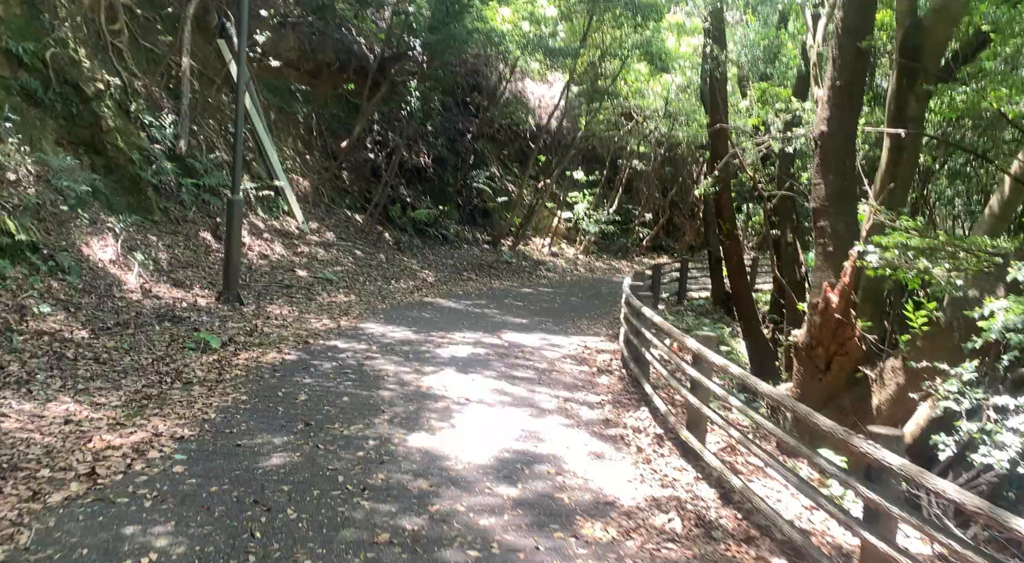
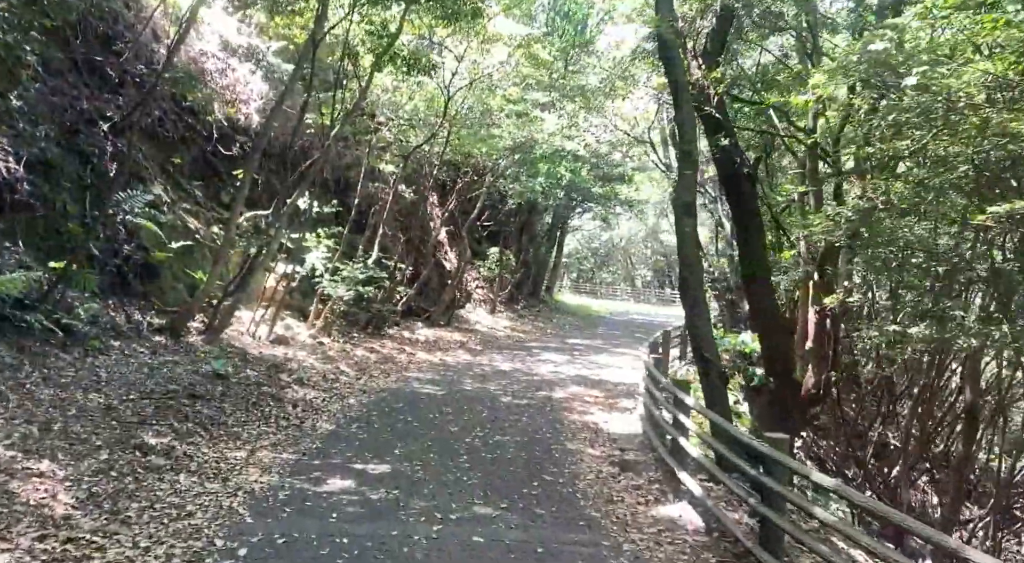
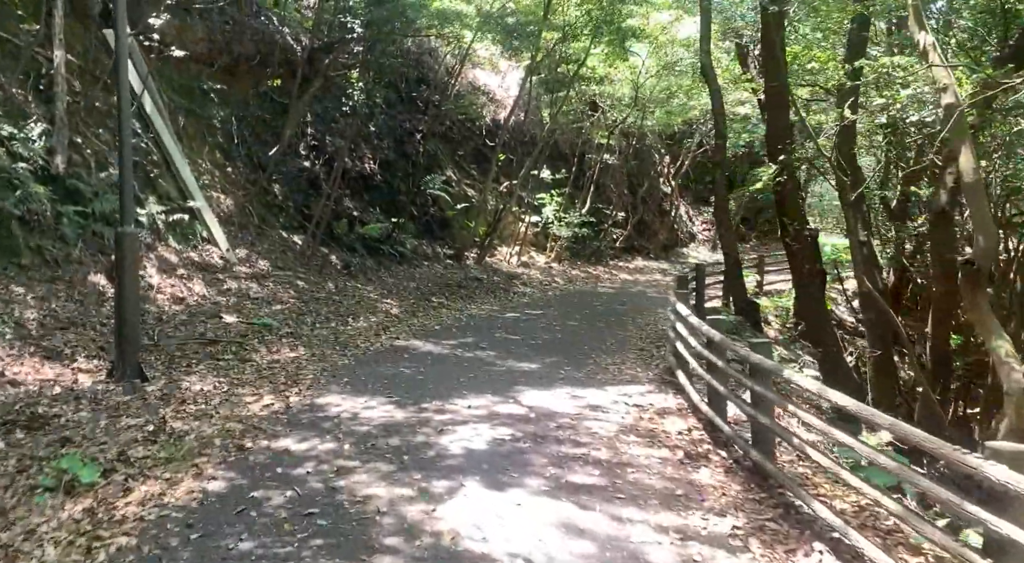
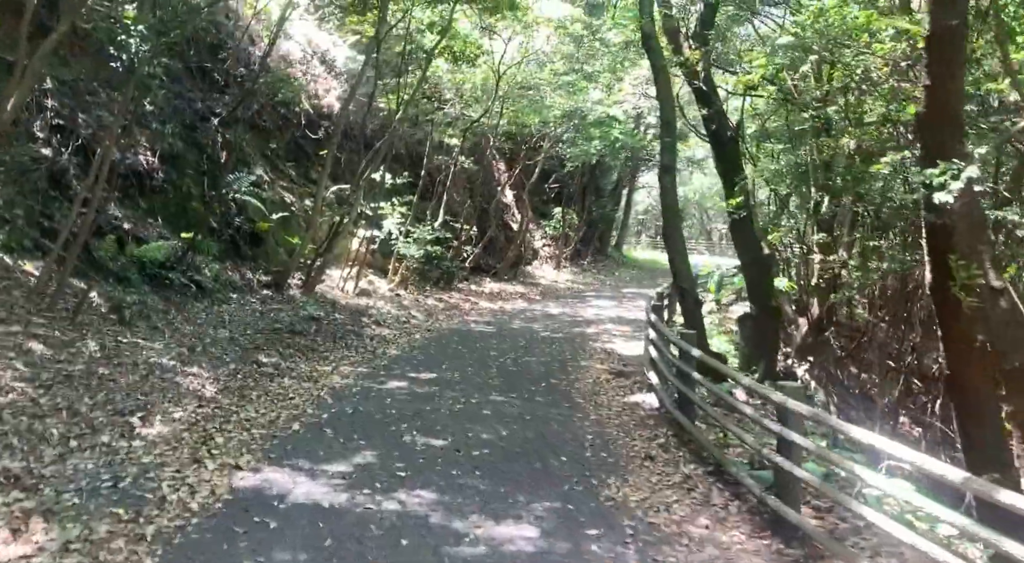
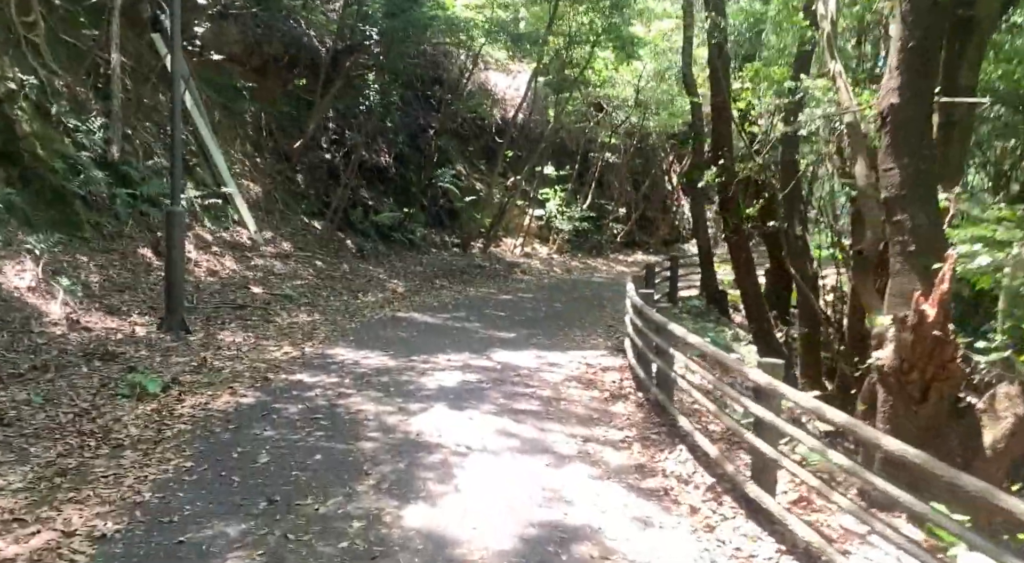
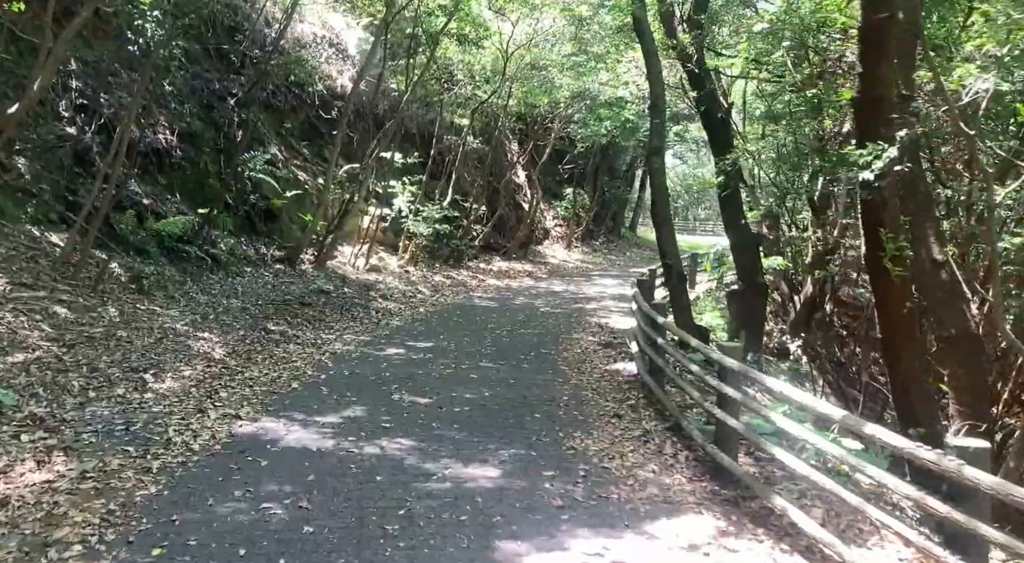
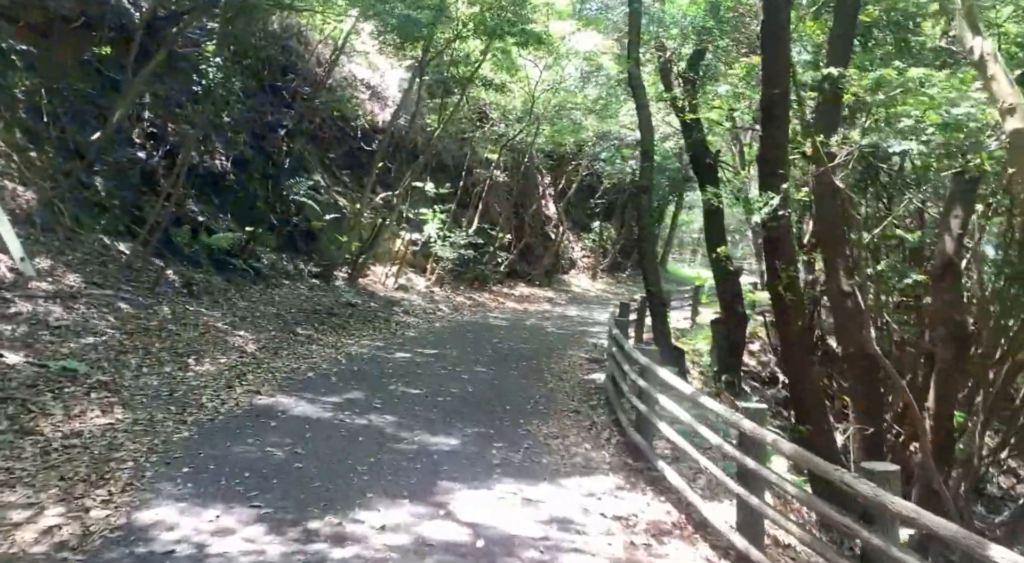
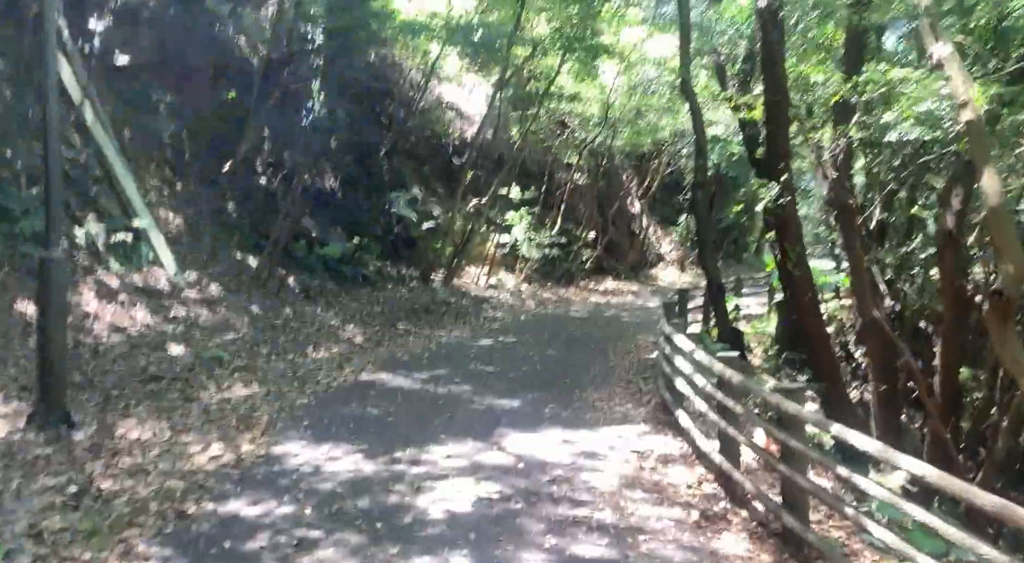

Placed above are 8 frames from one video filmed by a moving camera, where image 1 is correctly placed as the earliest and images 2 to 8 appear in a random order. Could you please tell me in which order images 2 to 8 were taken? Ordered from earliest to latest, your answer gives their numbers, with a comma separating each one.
5, 3, 8, 7, 6, 4, 2
